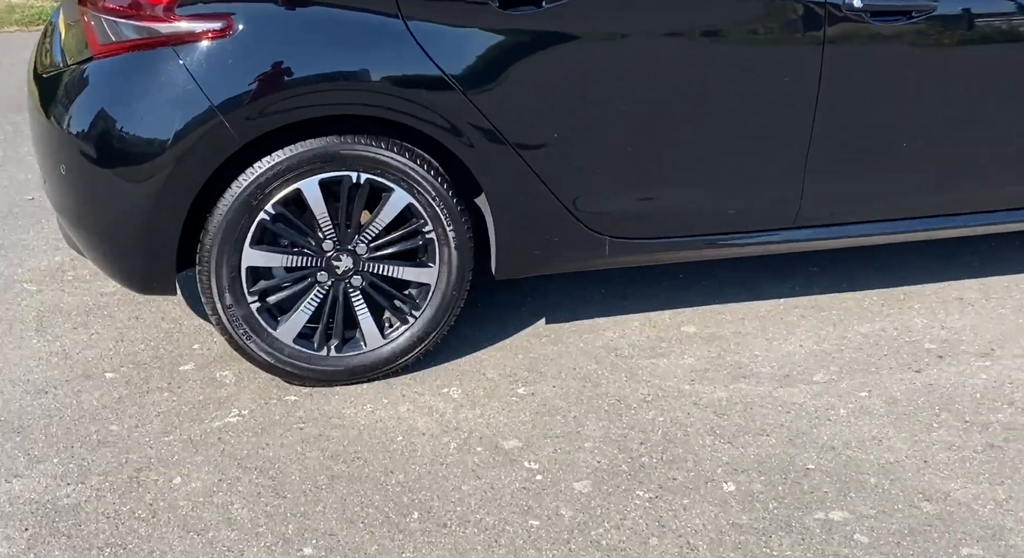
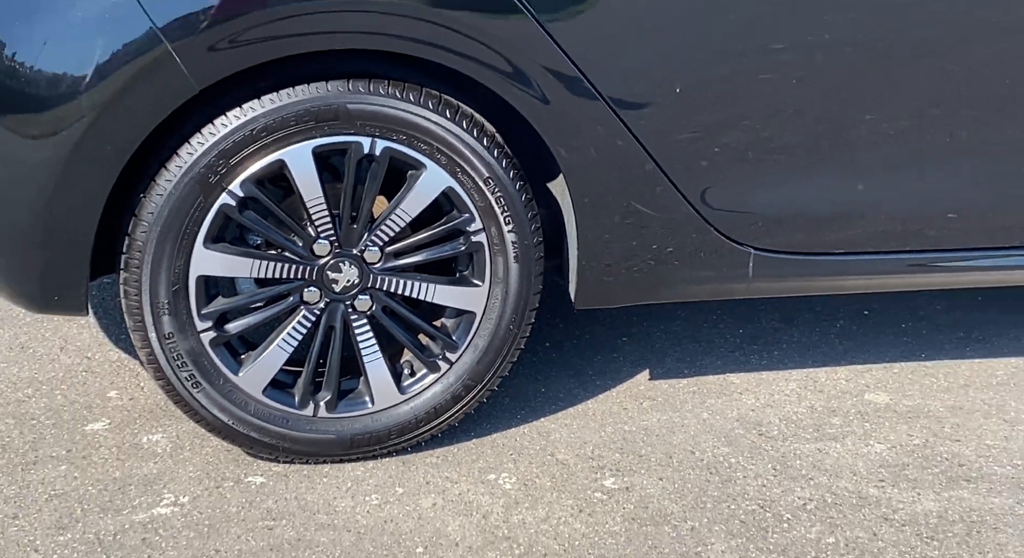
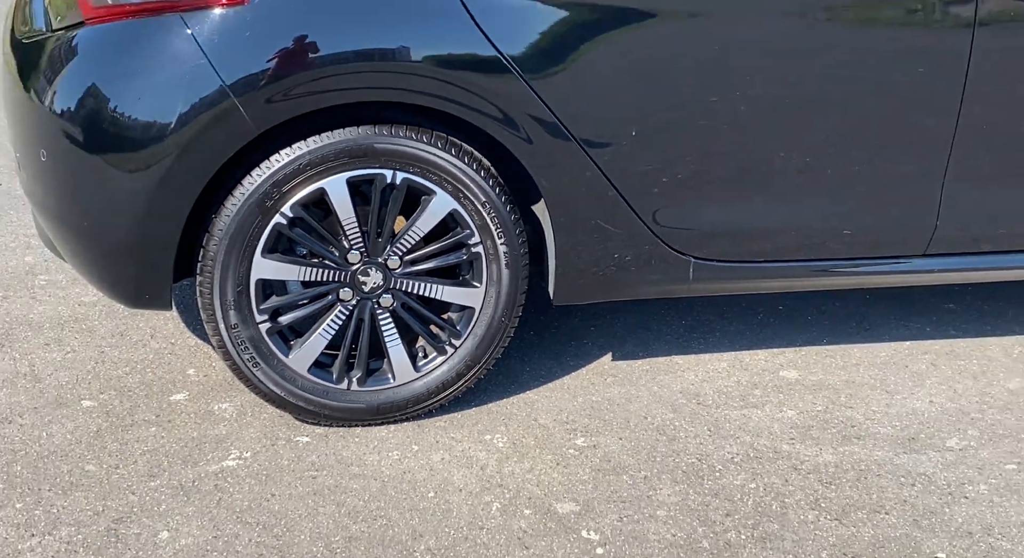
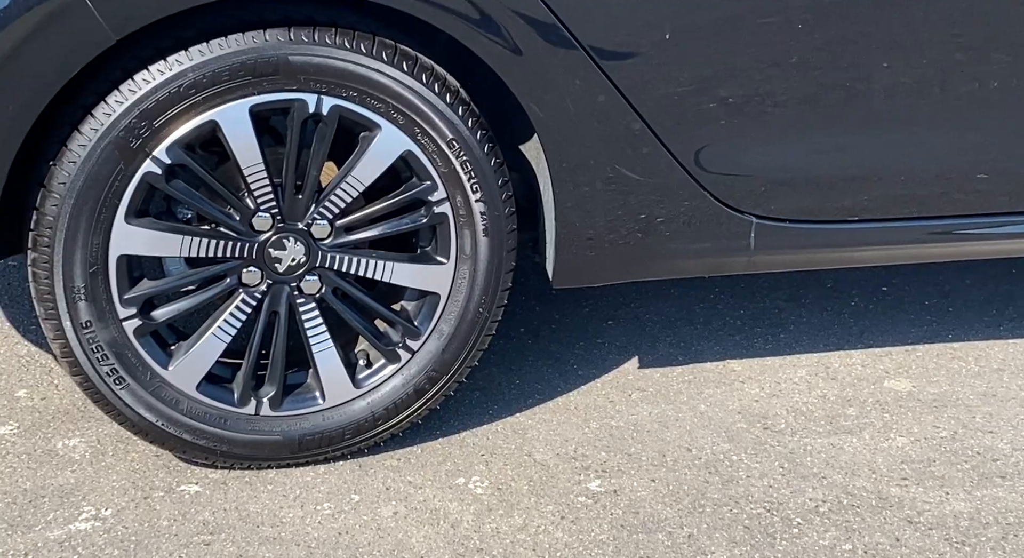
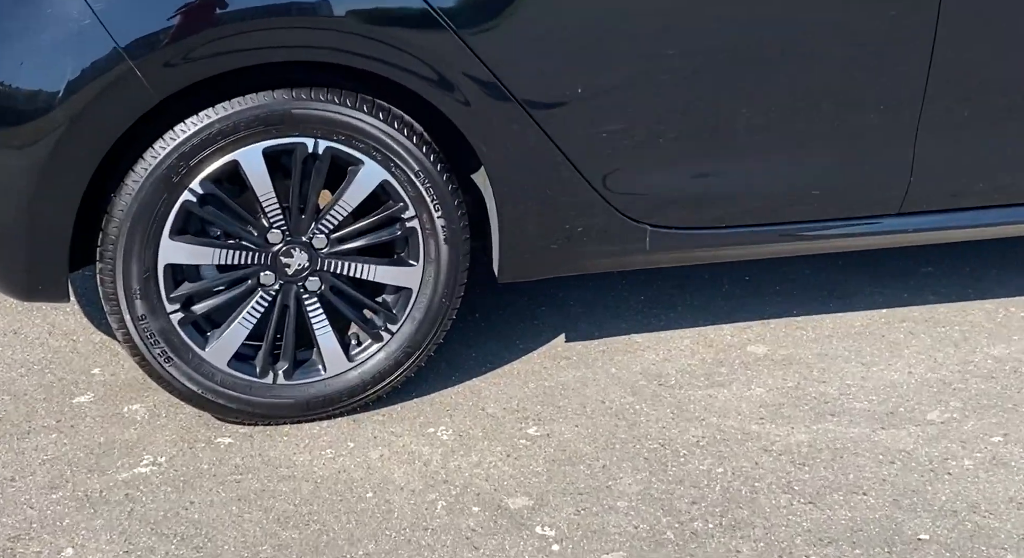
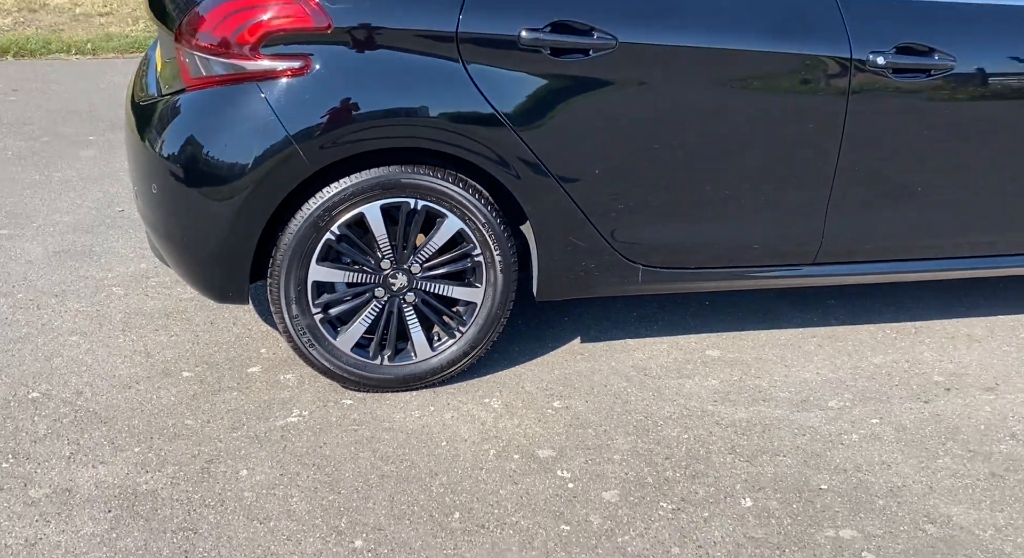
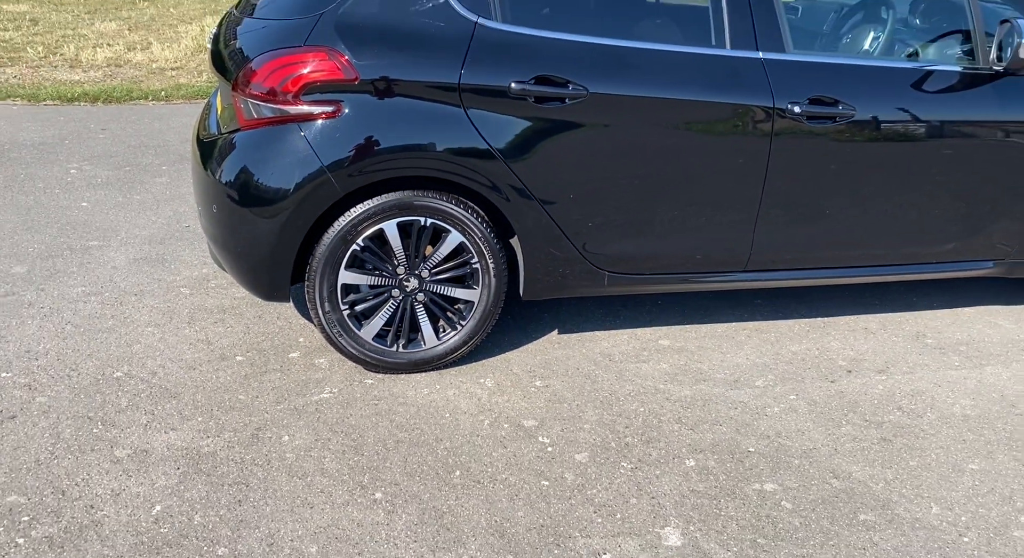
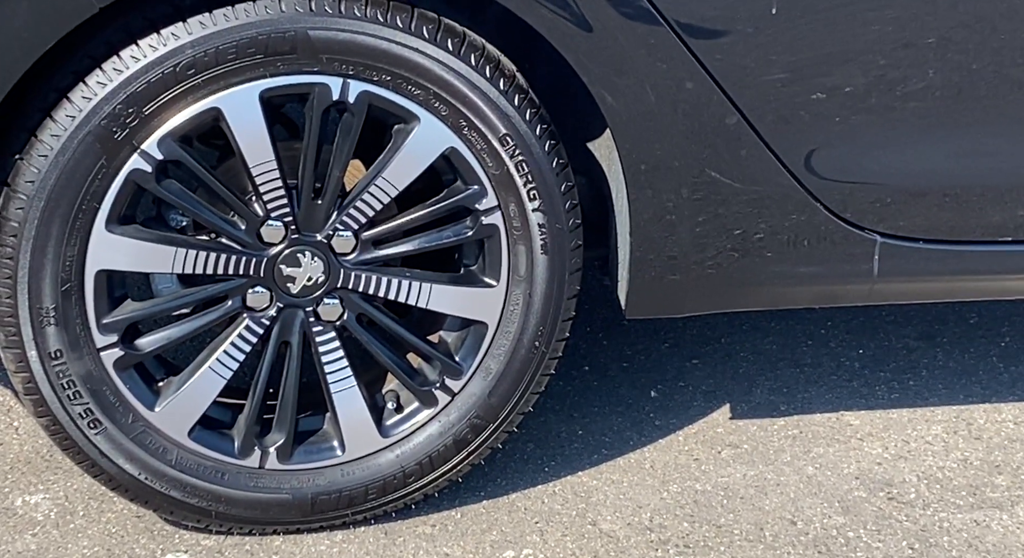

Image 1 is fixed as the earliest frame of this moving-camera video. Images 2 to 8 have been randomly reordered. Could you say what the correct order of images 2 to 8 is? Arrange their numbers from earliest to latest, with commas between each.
5, 4, 8, 2, 3, 6, 7
